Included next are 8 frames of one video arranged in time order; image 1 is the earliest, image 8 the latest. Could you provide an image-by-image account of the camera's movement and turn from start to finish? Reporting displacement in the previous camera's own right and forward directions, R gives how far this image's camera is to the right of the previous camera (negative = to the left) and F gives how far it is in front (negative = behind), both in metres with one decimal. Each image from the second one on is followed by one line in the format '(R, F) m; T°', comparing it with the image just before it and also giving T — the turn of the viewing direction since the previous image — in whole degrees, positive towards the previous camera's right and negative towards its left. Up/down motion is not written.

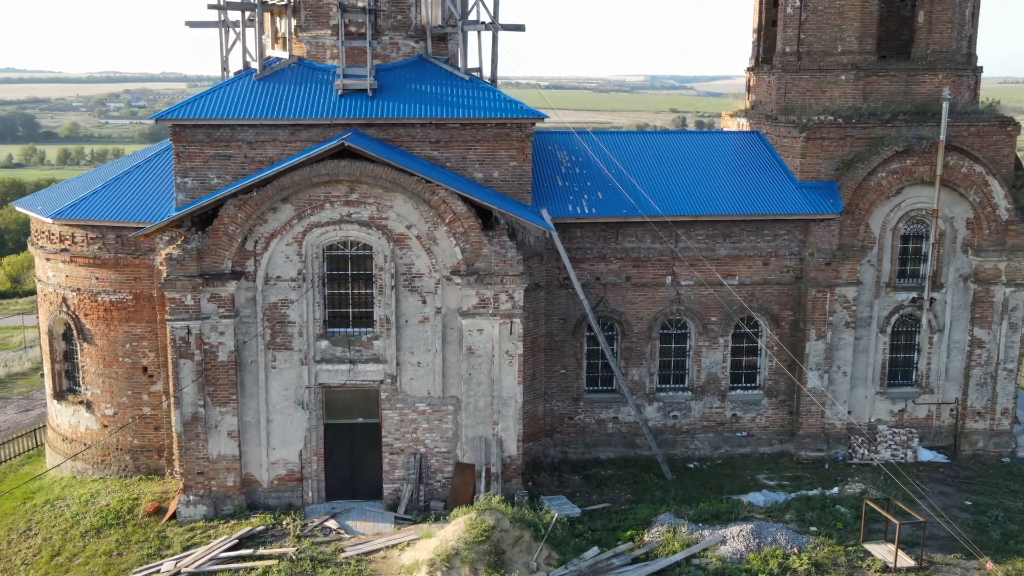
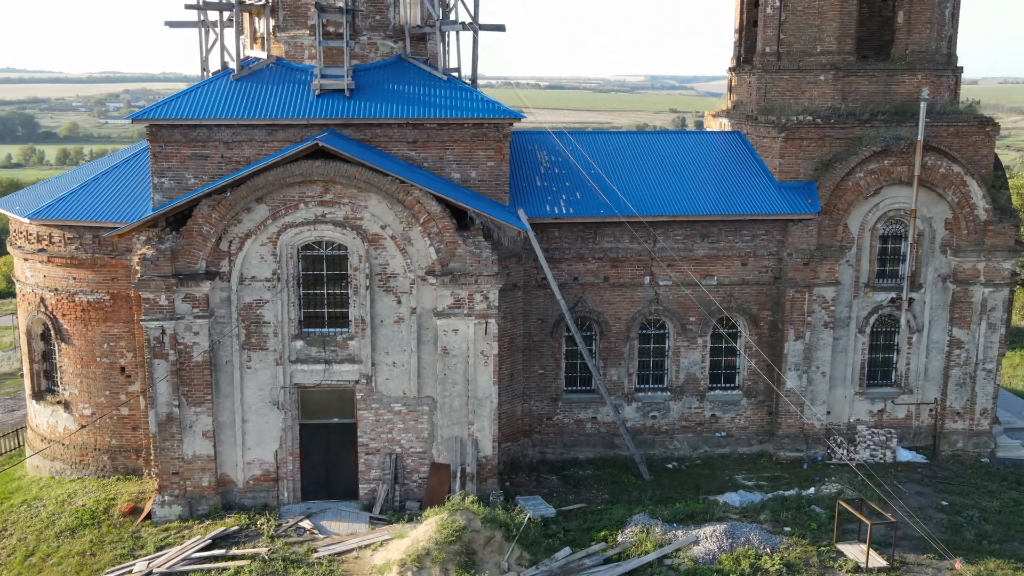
(+0.4, 0.0) m; 0°
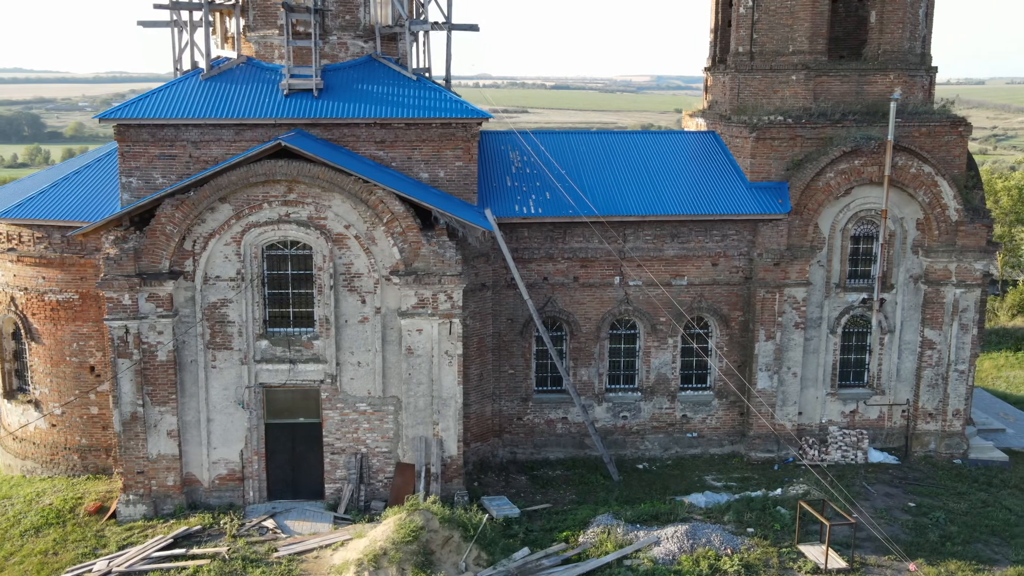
(+0.7, 0.0) m; 0°
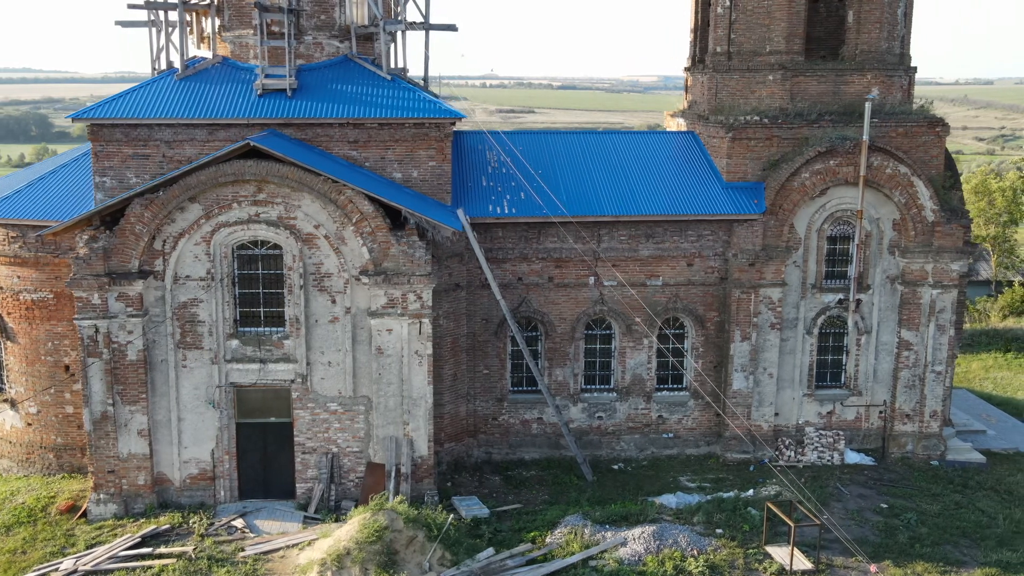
(+0.6, 0.0) m; 0°
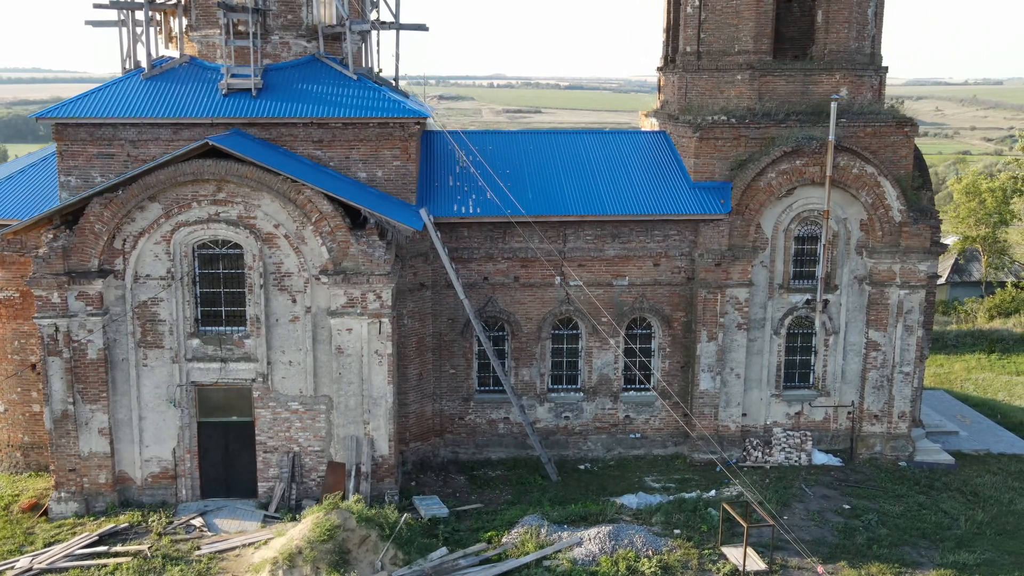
(+0.8, 0.0) m; 0°
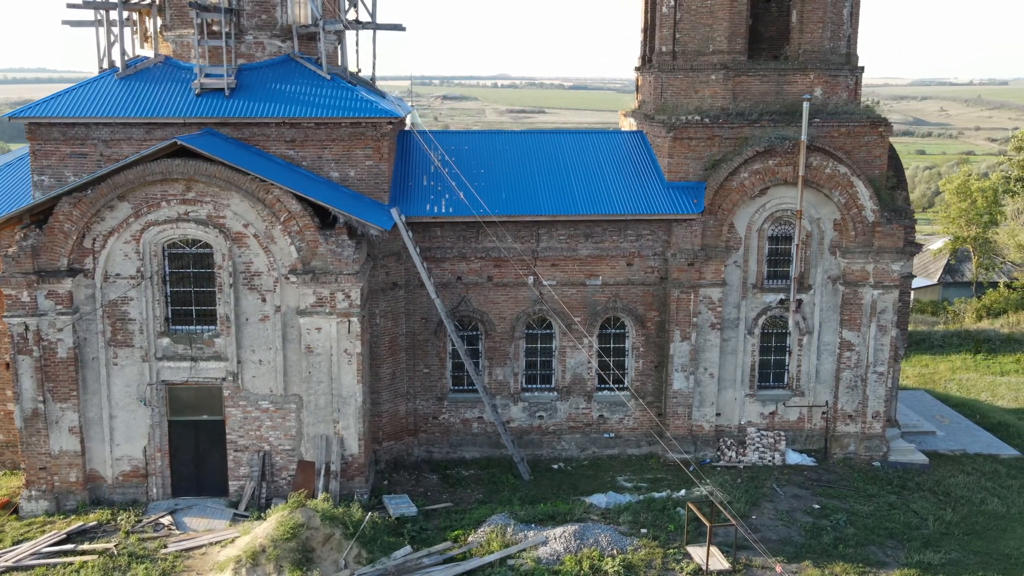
(+0.6, 0.0) m; 0°
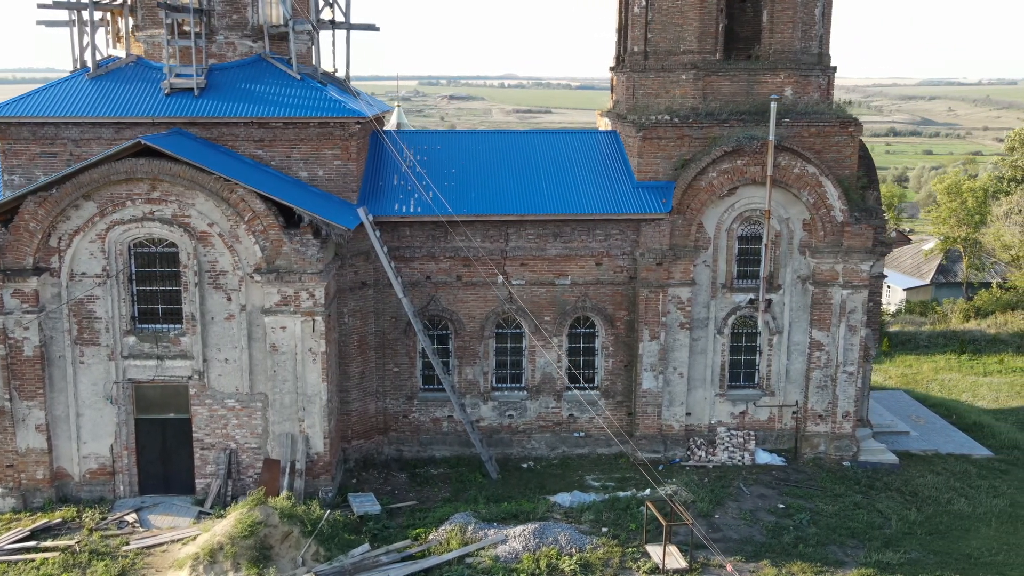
(+0.8, 0.0) m; 0°
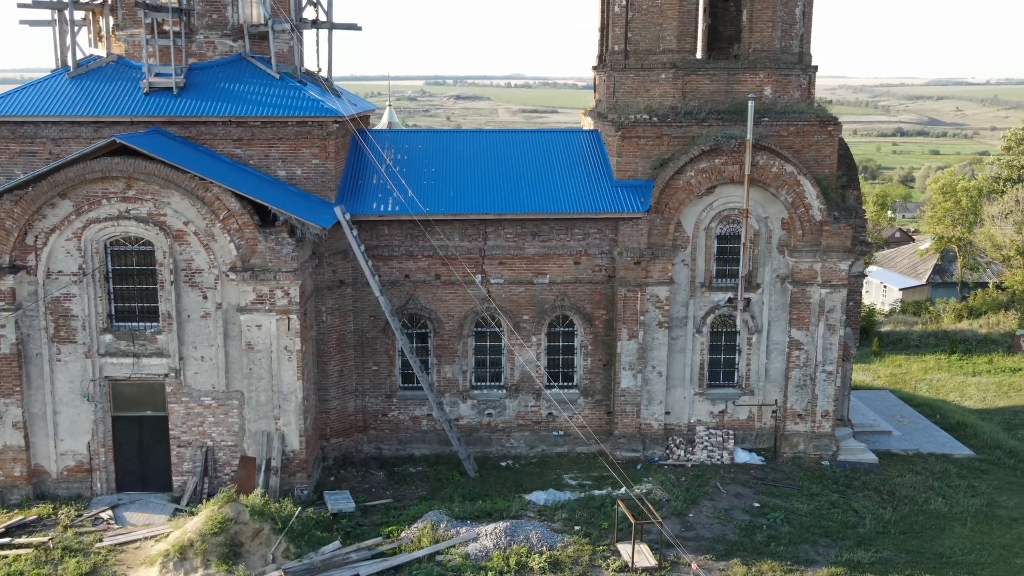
(+0.6, 0.0) m; 0°
